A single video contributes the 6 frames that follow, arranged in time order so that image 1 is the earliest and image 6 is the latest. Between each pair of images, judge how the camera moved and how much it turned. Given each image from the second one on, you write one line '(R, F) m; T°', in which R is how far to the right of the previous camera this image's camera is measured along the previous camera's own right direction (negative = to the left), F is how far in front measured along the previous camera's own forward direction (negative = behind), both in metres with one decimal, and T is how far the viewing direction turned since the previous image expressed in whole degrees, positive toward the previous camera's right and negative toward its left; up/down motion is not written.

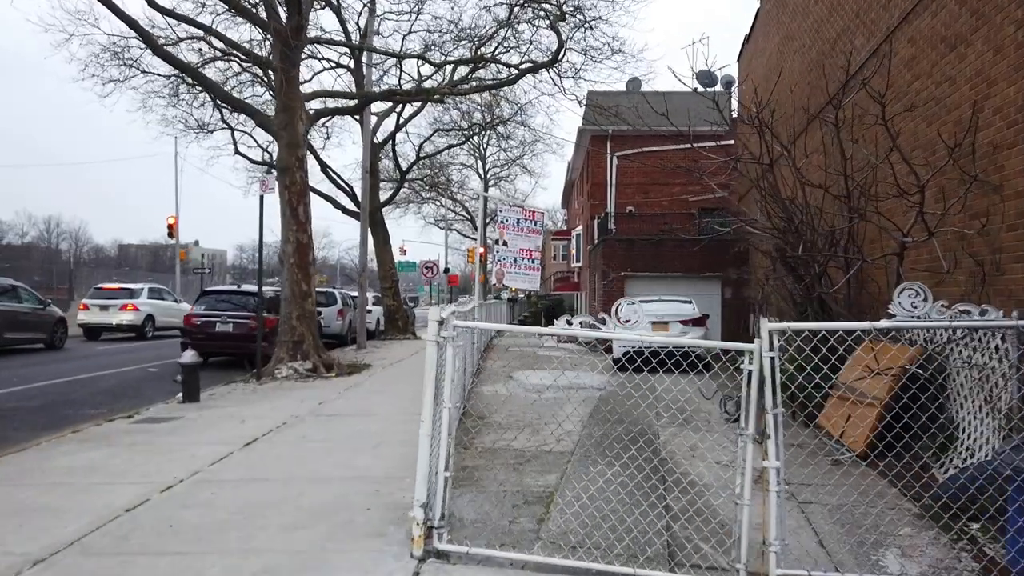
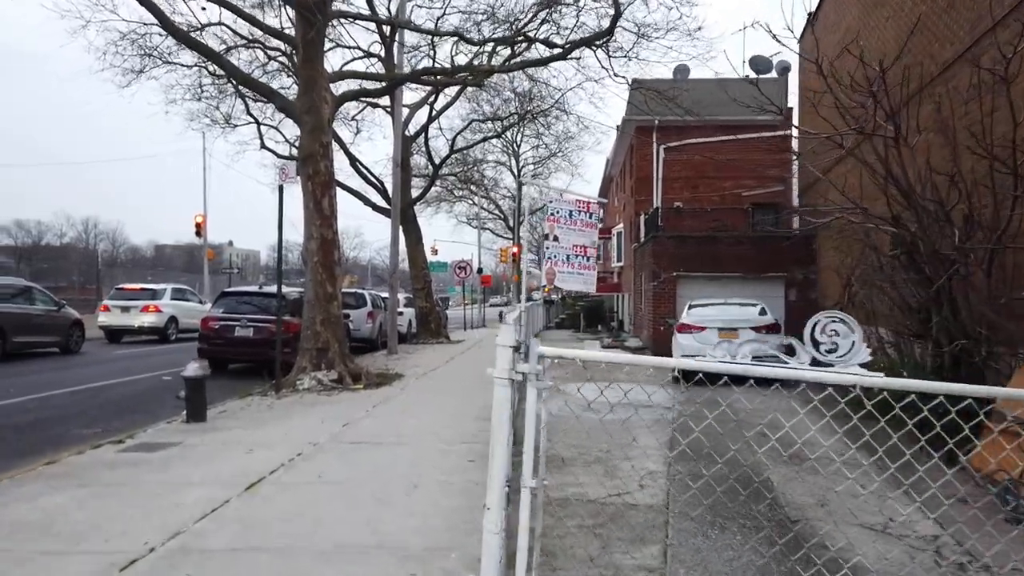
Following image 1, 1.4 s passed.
(-0.3, +1.7) m; -2°
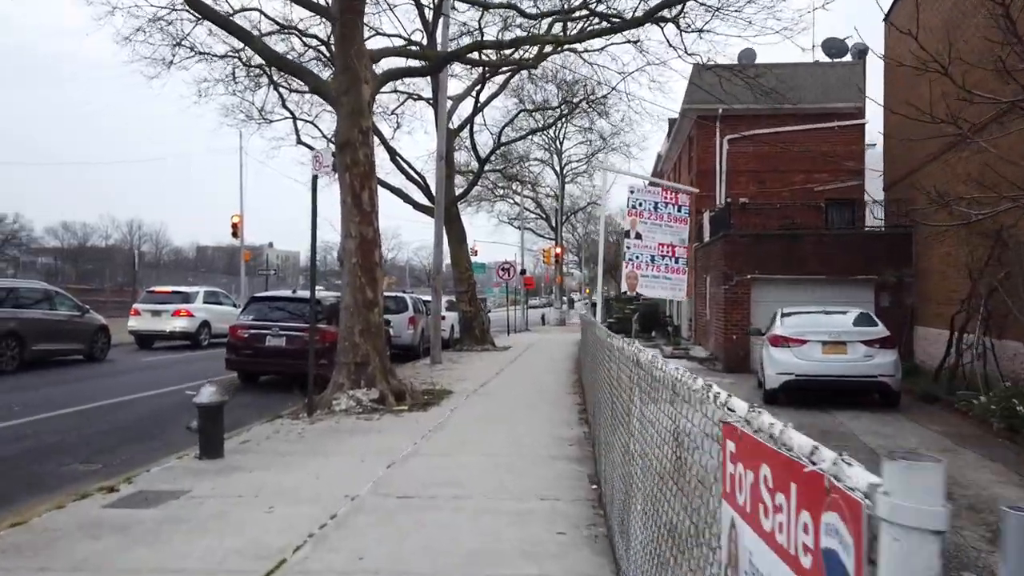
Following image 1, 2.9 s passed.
(-0.5, +1.8) m; -3°
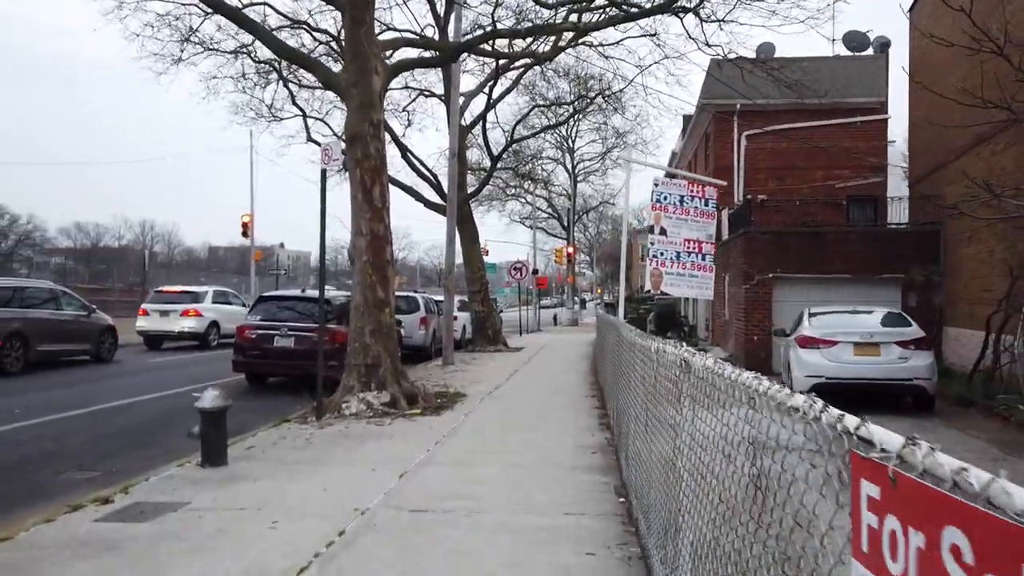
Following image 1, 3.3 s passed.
(-0.1, +0.5) m; -1°
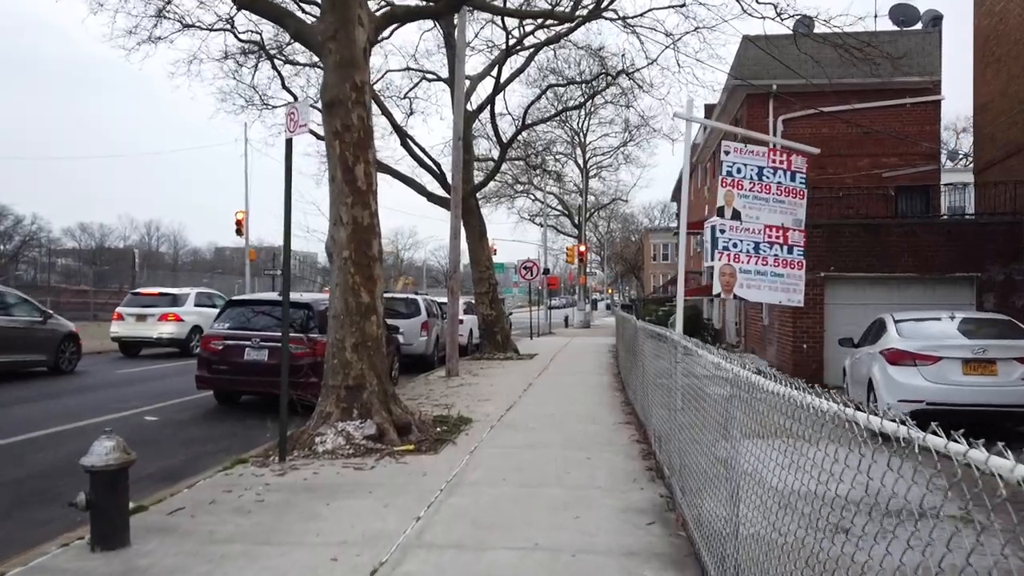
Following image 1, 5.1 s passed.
(-0.1, +2.3) m; -1°
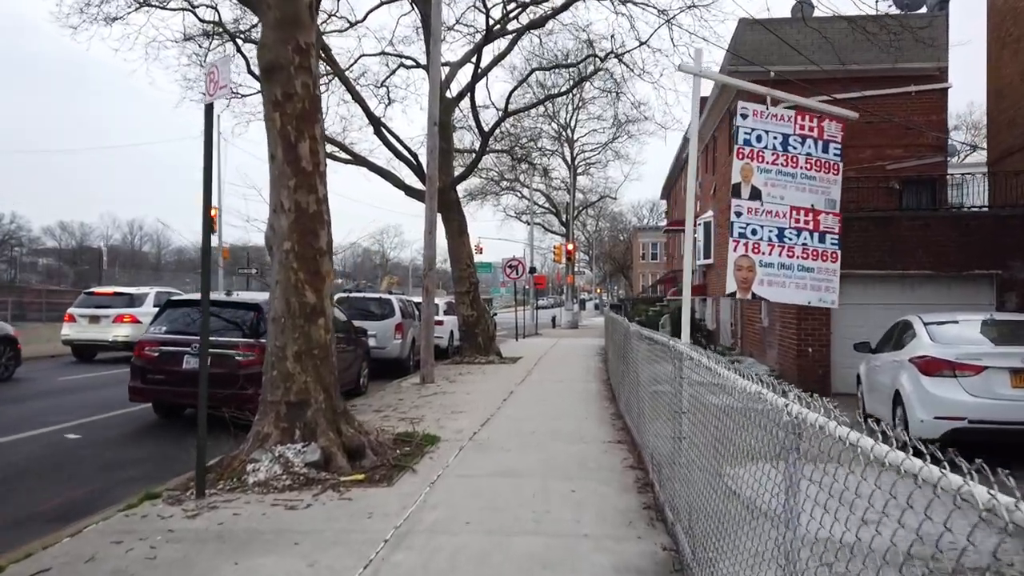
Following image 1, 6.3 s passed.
(+0.2, +1.4) m; +1°
